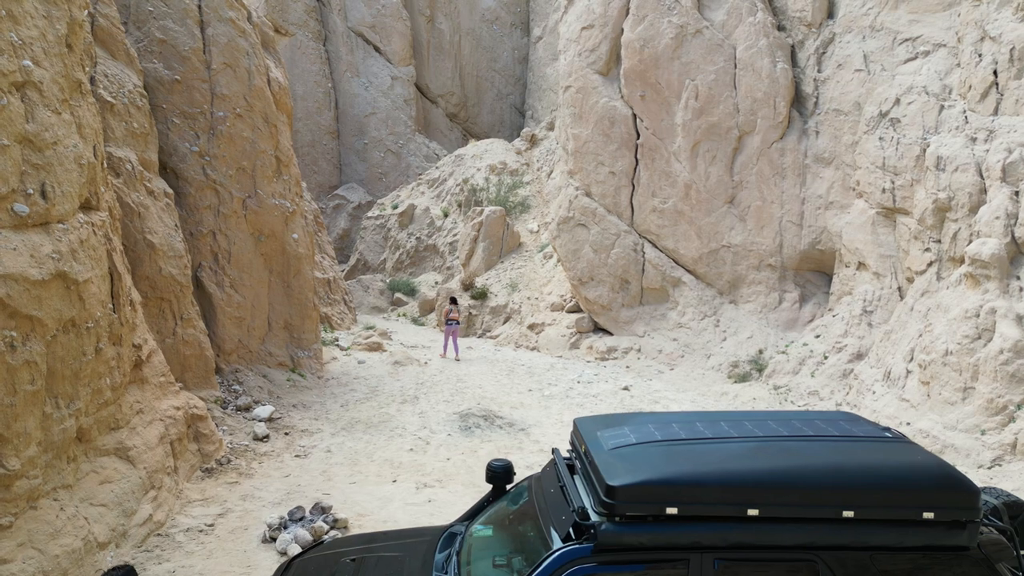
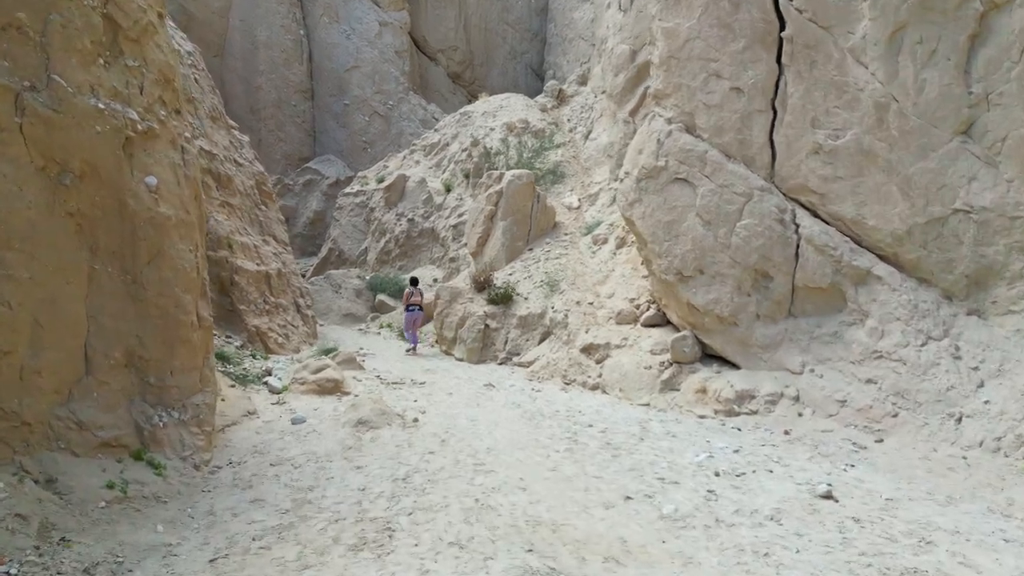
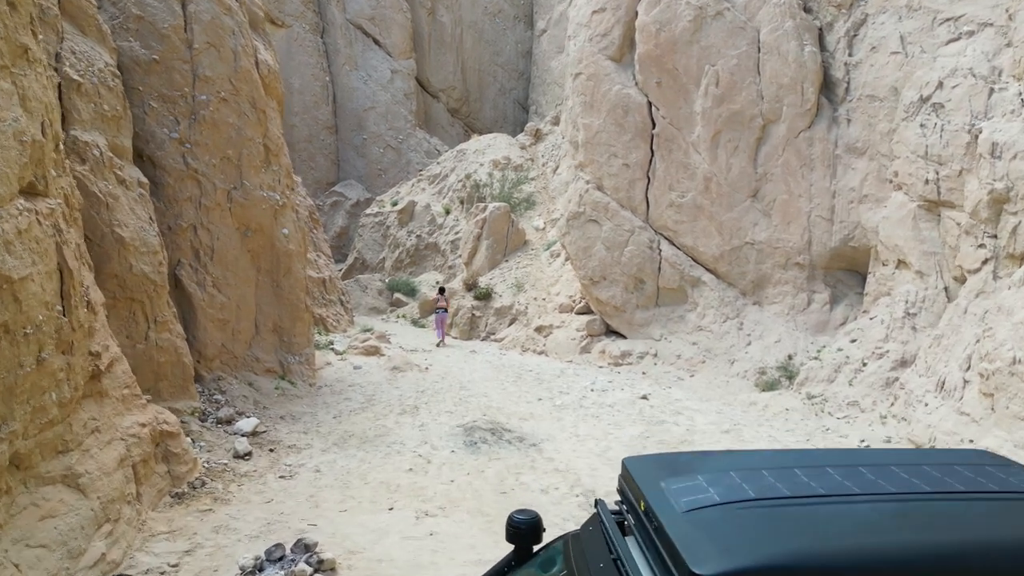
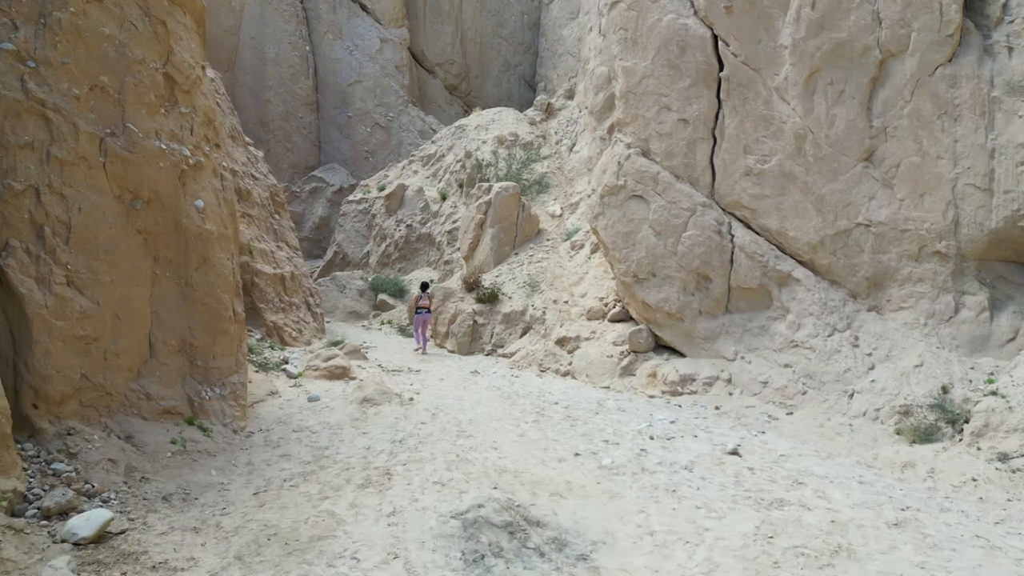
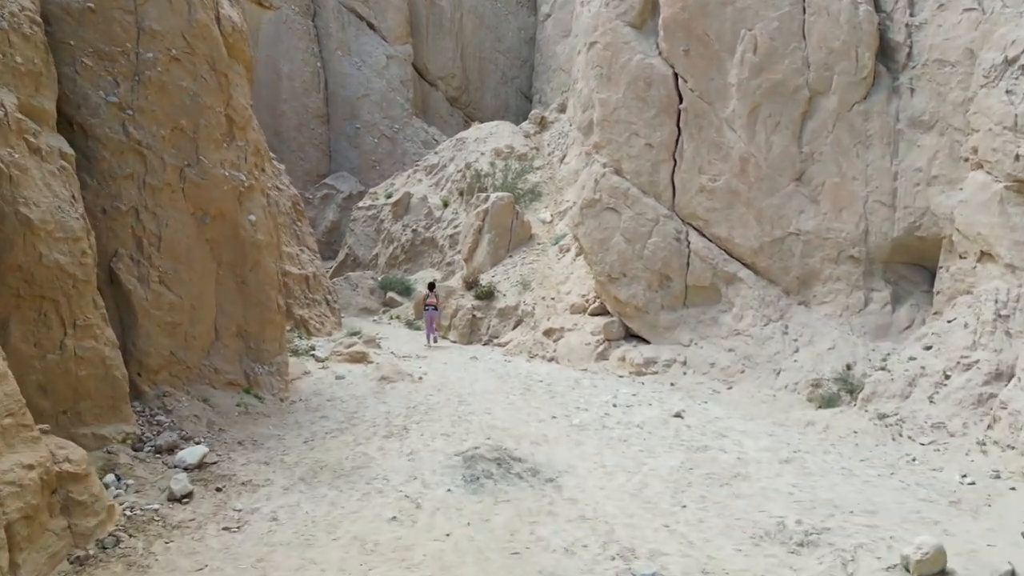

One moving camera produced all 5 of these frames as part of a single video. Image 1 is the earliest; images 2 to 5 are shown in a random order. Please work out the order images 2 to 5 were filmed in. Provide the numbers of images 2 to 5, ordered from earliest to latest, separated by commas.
3, 5, 4, 2
